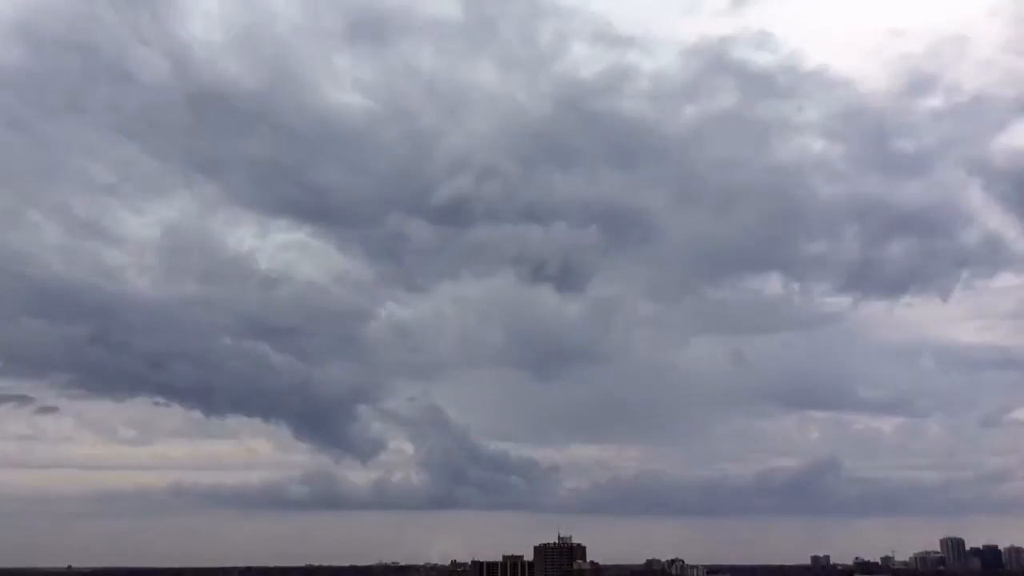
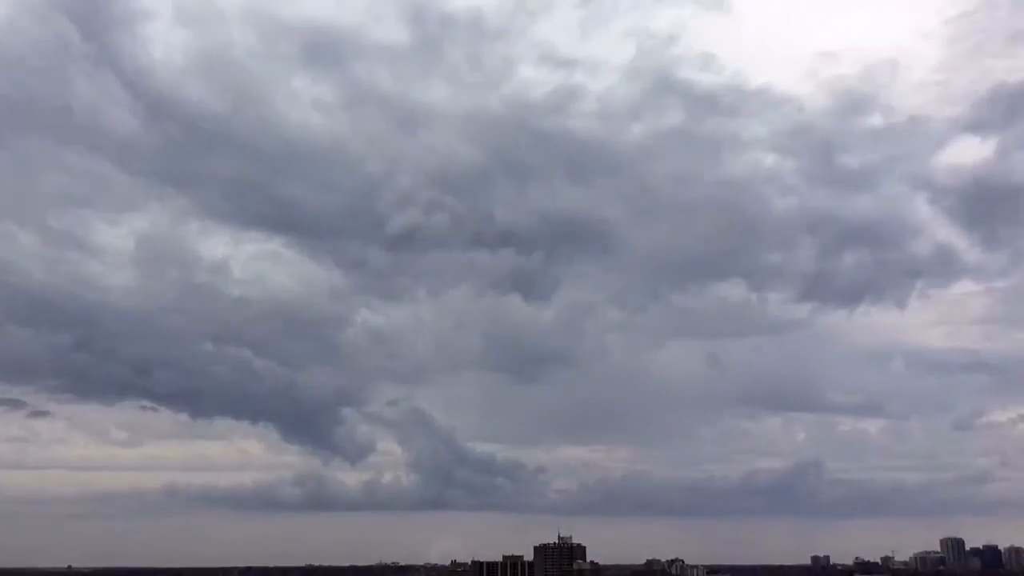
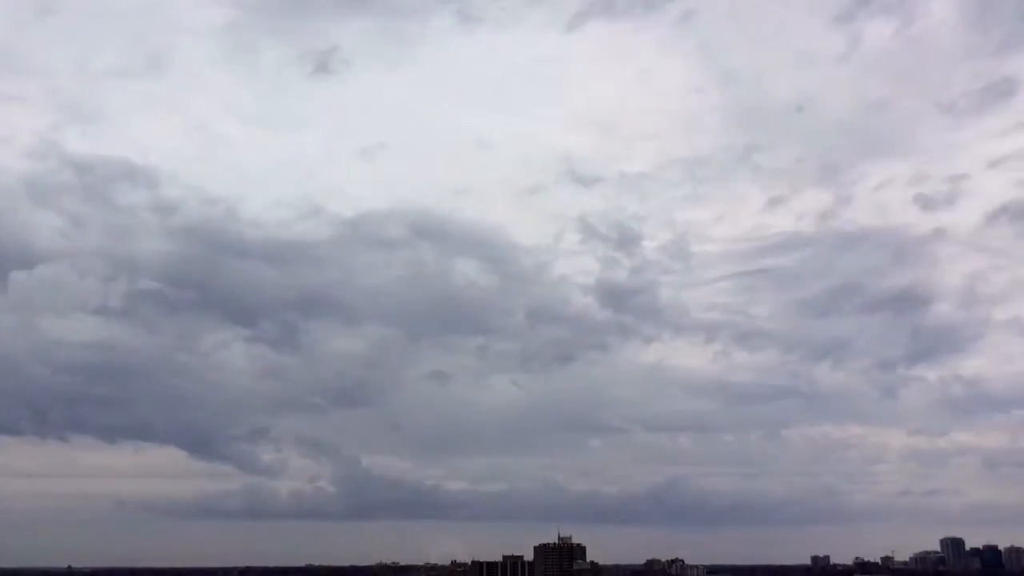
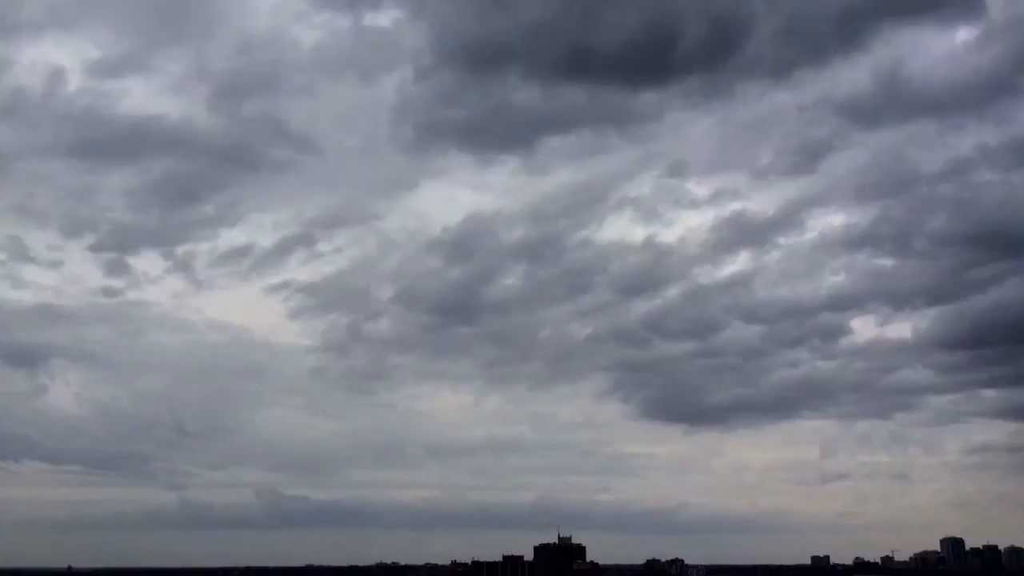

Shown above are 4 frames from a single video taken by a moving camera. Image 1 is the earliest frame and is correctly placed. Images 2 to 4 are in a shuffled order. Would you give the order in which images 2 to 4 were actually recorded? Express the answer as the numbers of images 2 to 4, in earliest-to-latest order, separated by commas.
2, 3, 4
